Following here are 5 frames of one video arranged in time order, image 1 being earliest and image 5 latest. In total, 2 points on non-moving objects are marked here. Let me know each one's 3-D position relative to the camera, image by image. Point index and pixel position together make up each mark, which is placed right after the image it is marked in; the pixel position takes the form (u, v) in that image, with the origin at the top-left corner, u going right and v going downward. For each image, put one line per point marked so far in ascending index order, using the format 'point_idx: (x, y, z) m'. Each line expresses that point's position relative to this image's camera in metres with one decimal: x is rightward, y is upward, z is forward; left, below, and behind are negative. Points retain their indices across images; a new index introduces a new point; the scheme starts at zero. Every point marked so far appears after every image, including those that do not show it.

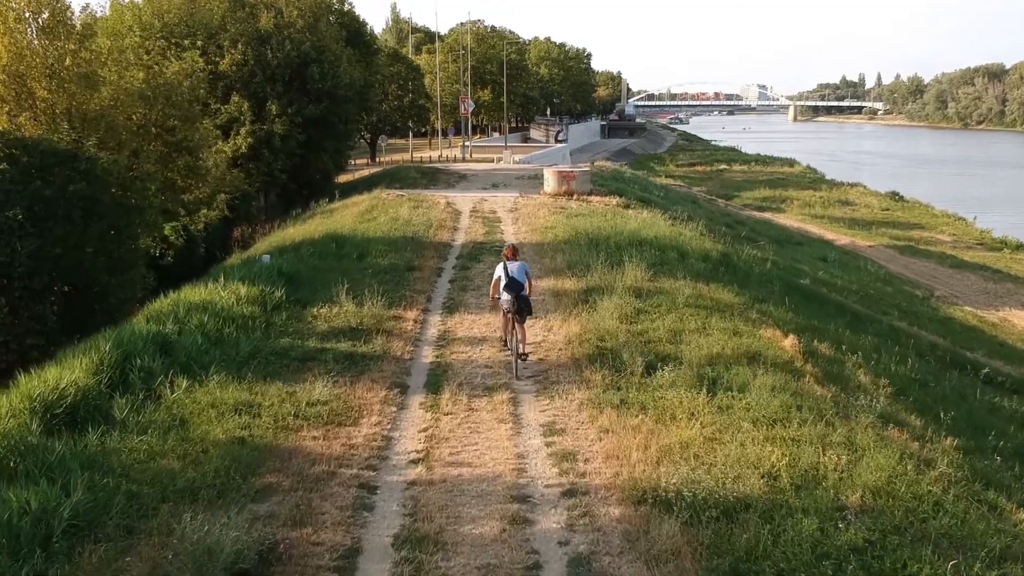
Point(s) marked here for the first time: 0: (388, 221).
0: (-2.4, +1.3, +19.6) m
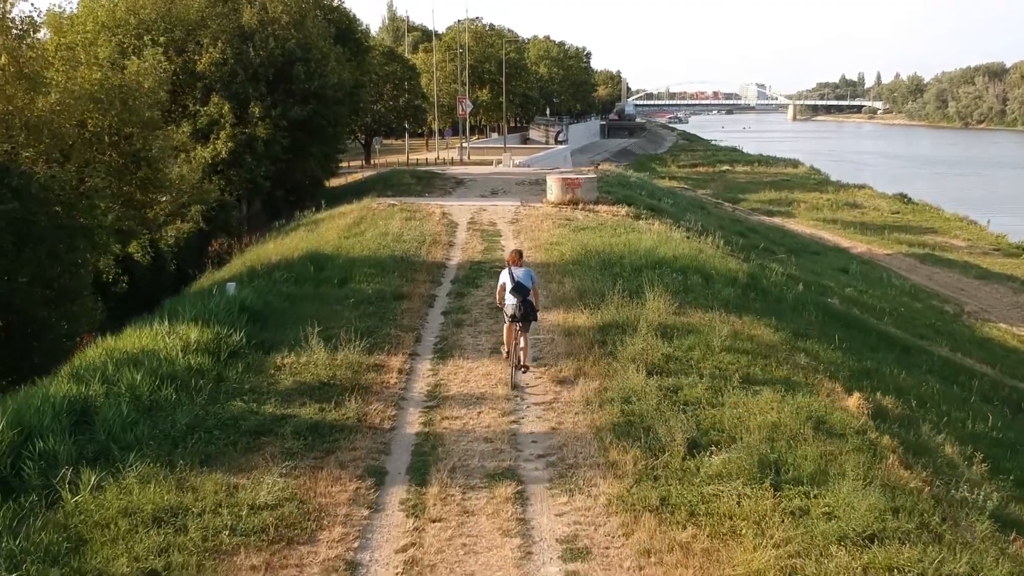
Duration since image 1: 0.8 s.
0: (-2.4, +0.9, +17.8) m
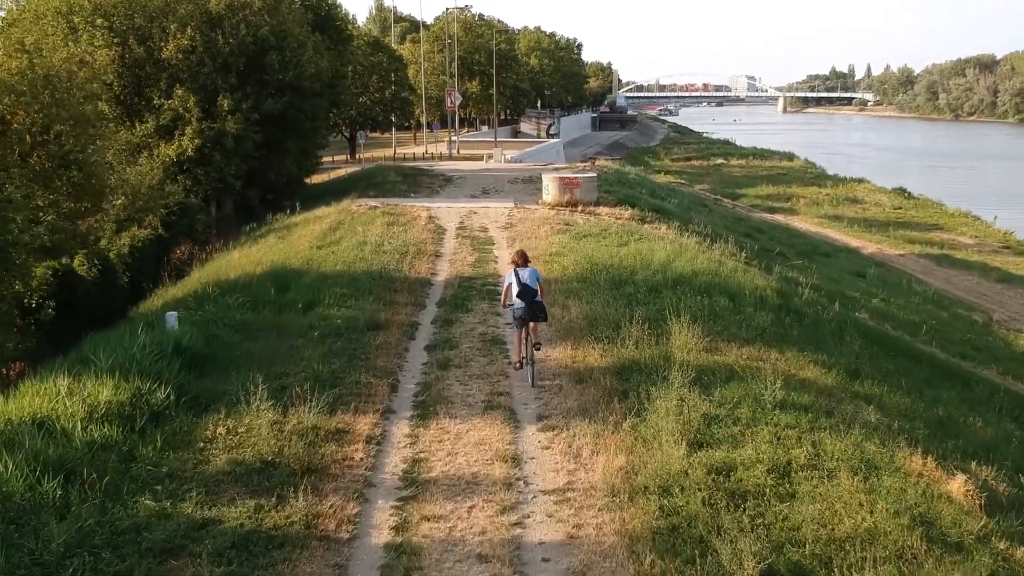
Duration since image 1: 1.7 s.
0: (-2.5, +0.7, +15.7) m
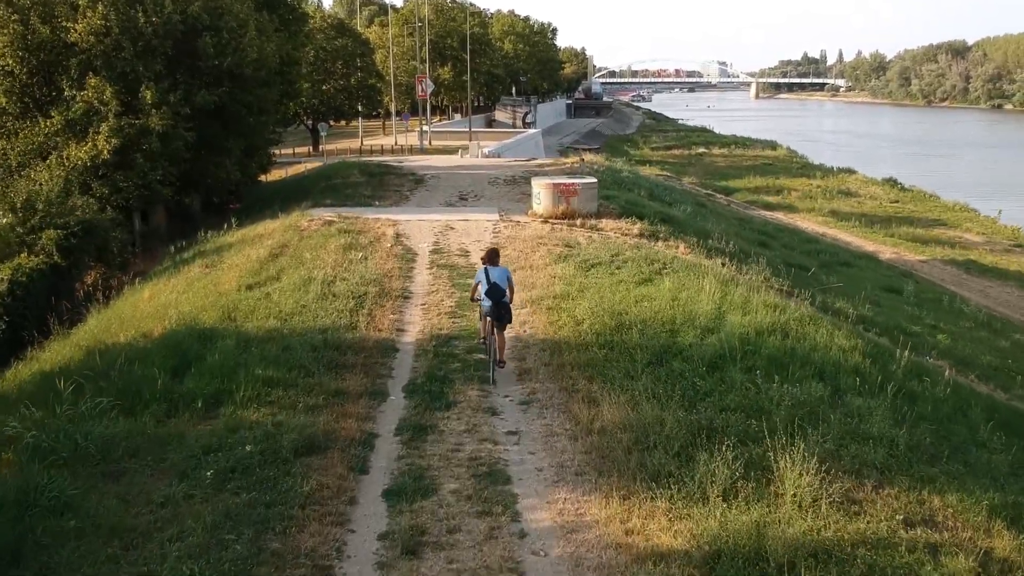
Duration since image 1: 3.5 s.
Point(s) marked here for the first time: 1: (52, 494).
0: (-2.6, 0.0, +12.0) m
1: (-2.7, -1.2, +5.9) m
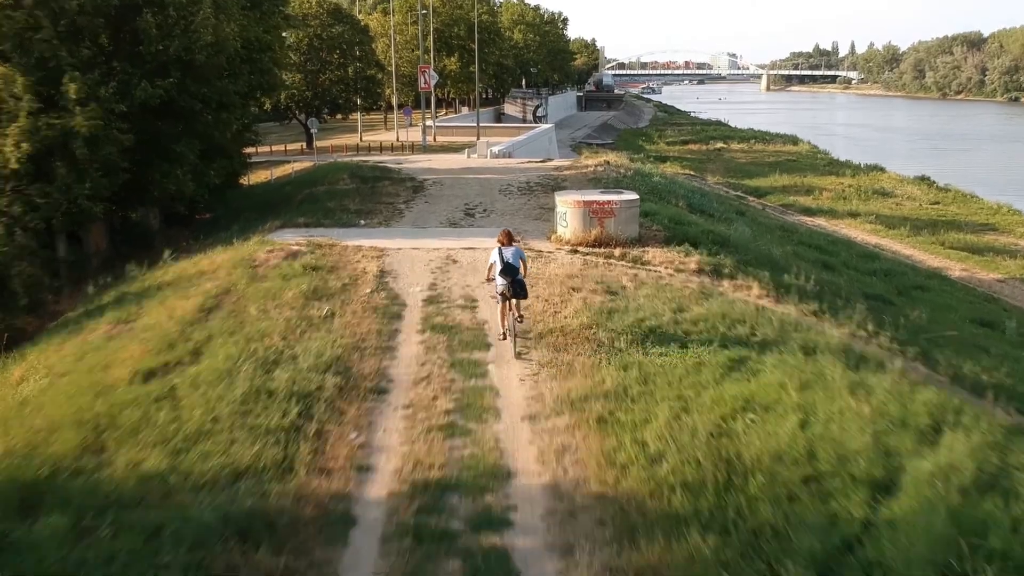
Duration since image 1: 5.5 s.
0: (-2.4, -0.7, +8.0) m
1: (-2.5, -2.0, +1.9) m
